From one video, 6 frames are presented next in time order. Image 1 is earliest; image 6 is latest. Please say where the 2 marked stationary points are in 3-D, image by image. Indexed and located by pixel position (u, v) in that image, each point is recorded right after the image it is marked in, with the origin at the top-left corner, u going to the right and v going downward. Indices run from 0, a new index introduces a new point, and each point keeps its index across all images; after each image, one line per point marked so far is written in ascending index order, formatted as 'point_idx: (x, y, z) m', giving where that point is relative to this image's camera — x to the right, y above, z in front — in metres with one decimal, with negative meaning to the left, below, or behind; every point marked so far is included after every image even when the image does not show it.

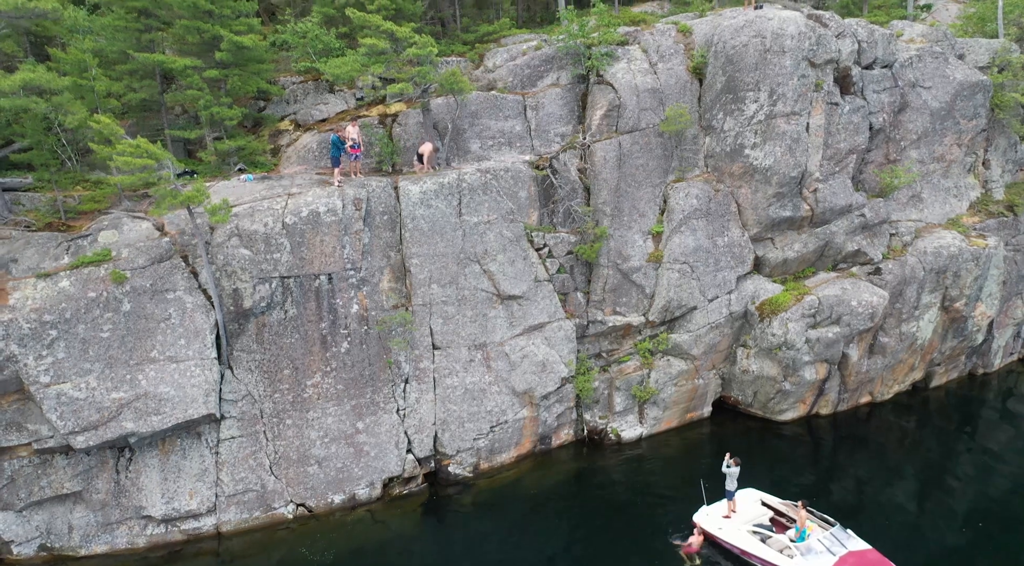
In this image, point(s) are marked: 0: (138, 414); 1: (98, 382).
0: (-10.2, -3.6, +20.1) m
1: (-11.1, -2.7, +19.8) m
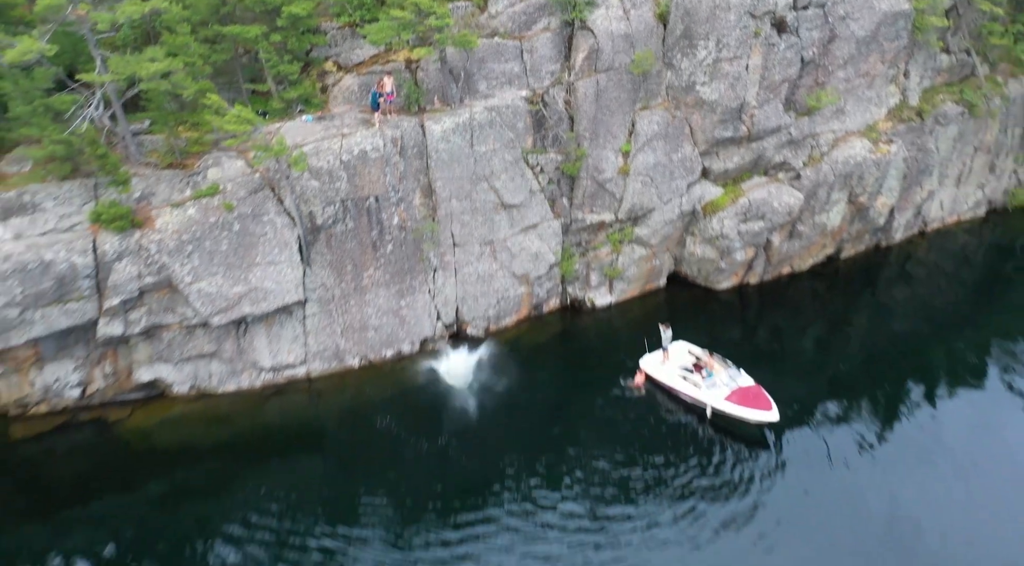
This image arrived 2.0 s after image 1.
0: (-10.2, -0.7, +28.8) m
1: (-11.1, +0.1, +28.2) m
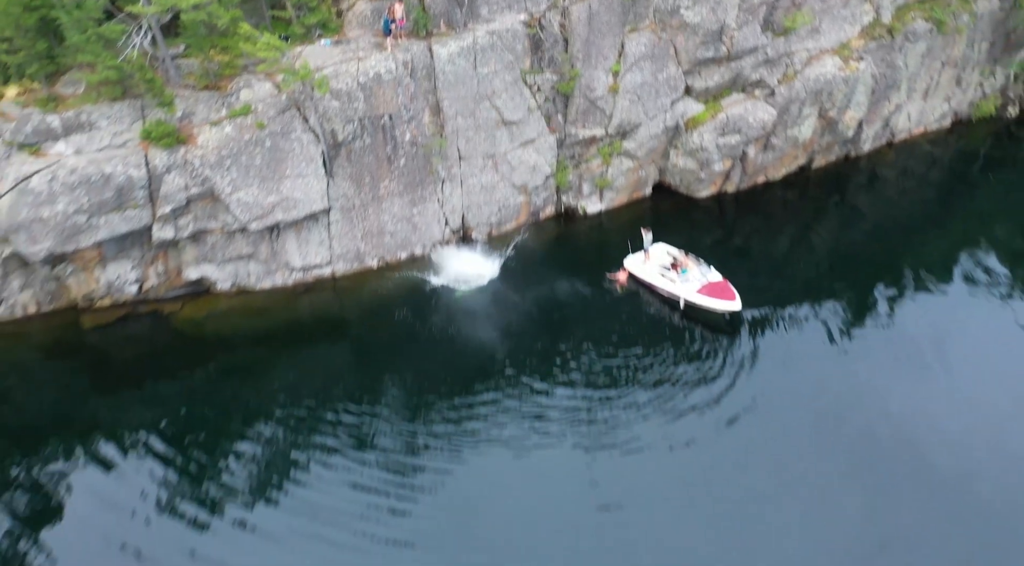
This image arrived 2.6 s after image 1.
0: (-10.2, +3.3, +32.8) m
1: (-11.1, +4.1, +32.1) m
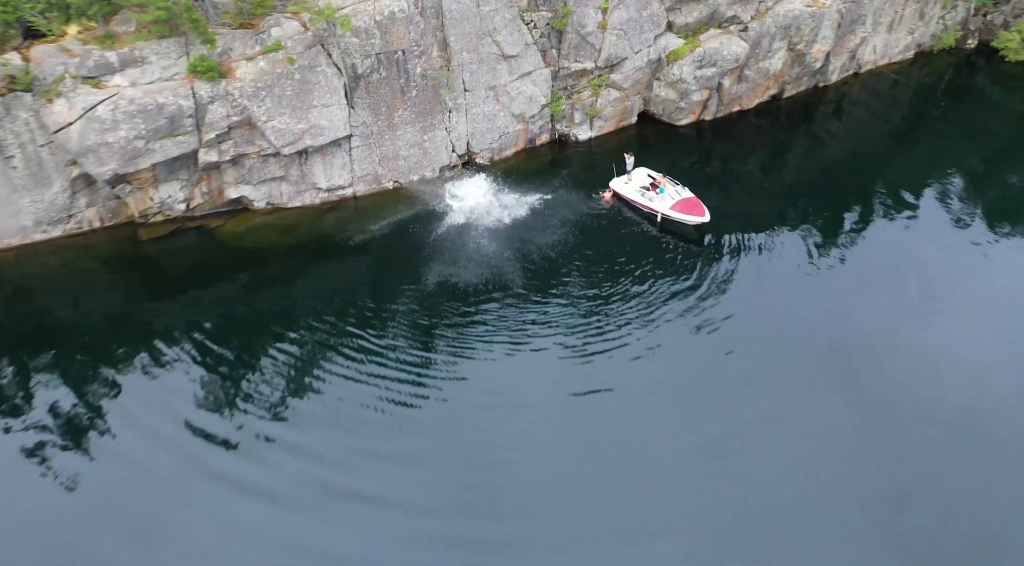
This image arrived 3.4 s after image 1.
0: (-10.2, +7.5, +37.4) m
1: (-11.1, +8.2, +36.7) m
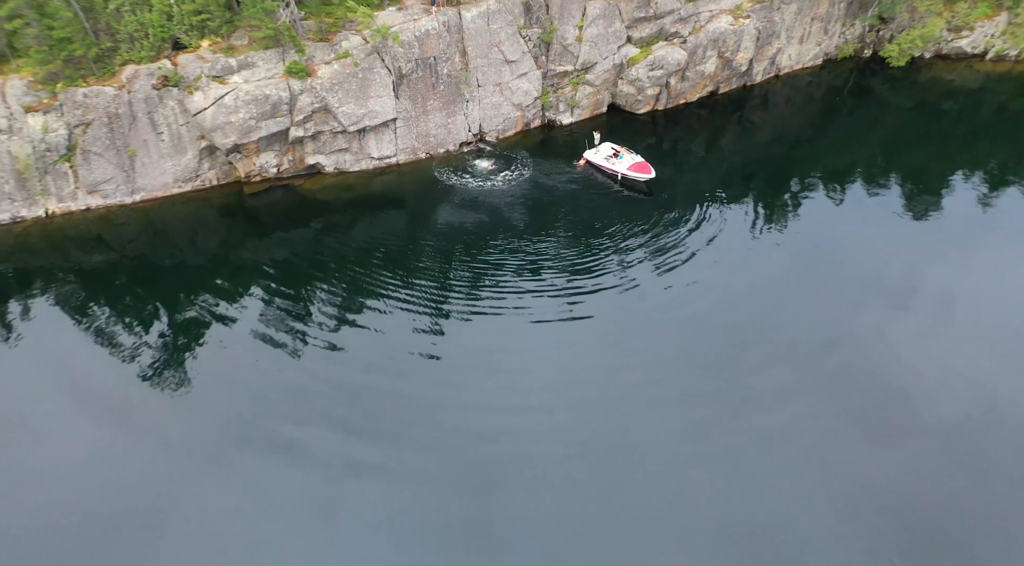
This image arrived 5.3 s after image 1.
0: (-10.1, +11.7, +52.0) m
1: (-11.1, +12.4, +51.3) m
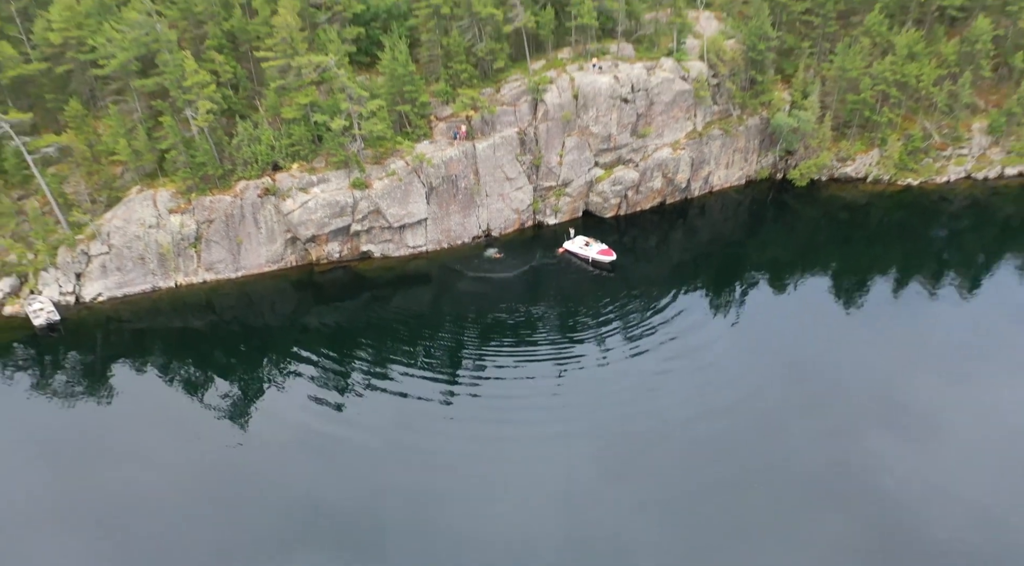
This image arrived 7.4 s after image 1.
0: (-10.2, +6.3, +71.8) m
1: (-11.2, +7.1, +71.2) m
